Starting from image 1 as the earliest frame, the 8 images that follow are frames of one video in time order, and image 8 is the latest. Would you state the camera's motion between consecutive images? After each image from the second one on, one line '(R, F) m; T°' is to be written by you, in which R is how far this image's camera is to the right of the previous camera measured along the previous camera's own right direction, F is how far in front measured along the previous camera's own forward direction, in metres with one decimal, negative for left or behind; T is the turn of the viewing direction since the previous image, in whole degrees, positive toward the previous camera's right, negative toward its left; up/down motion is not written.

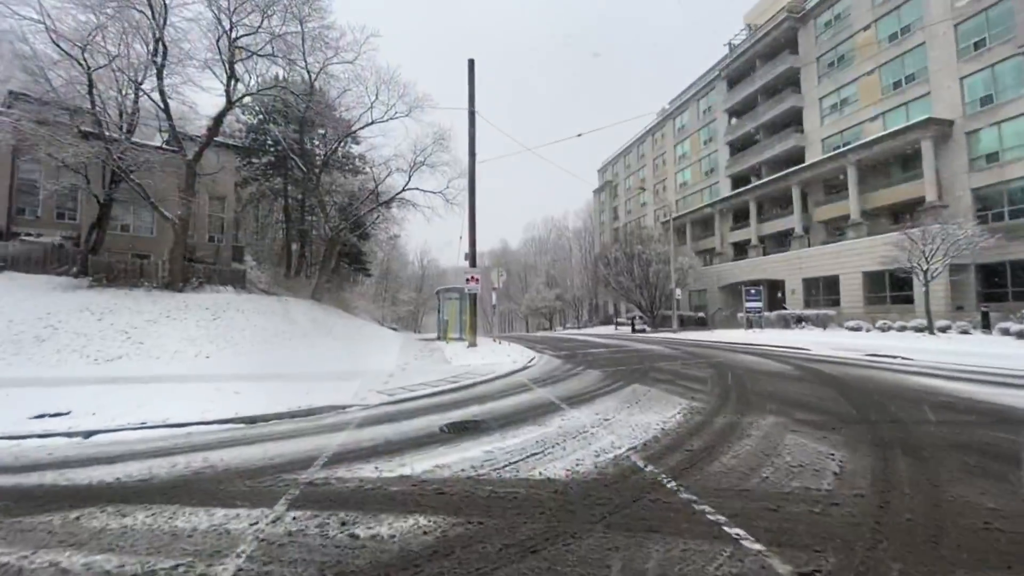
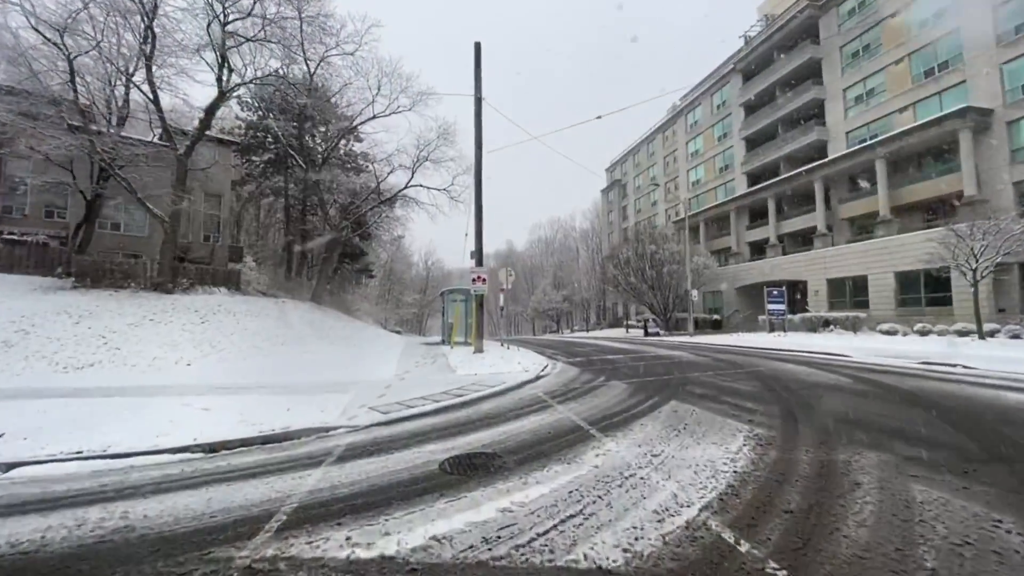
(-0.1, +1.1) m; -1°
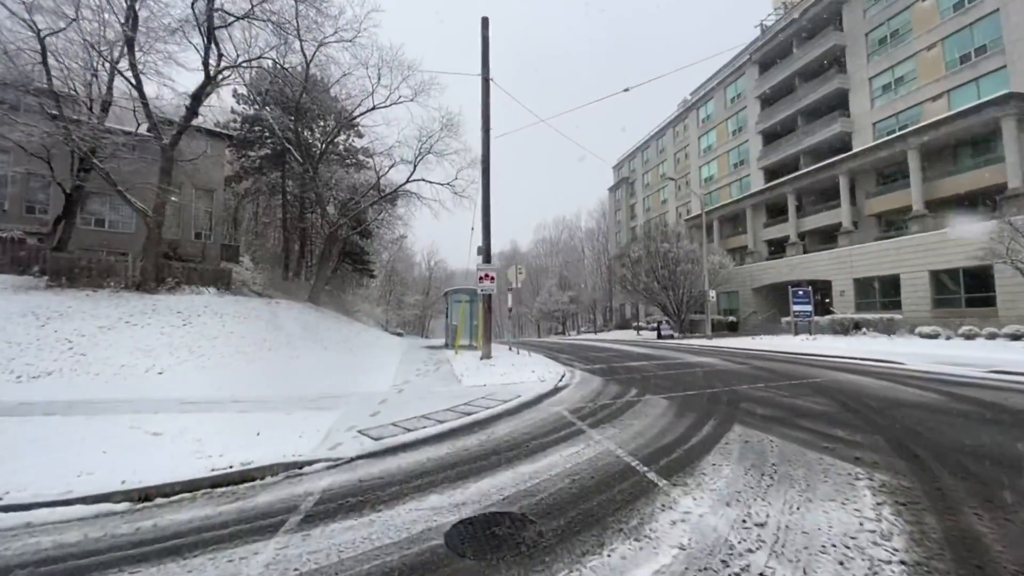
(-0.2, +1.2) m; 0°
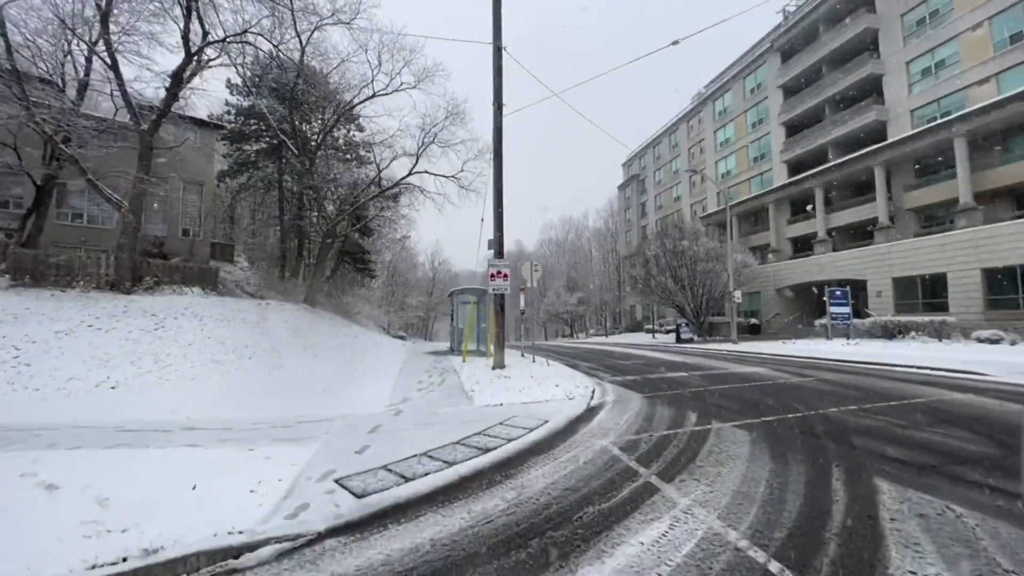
(-0.3, +1.5) m; 0°
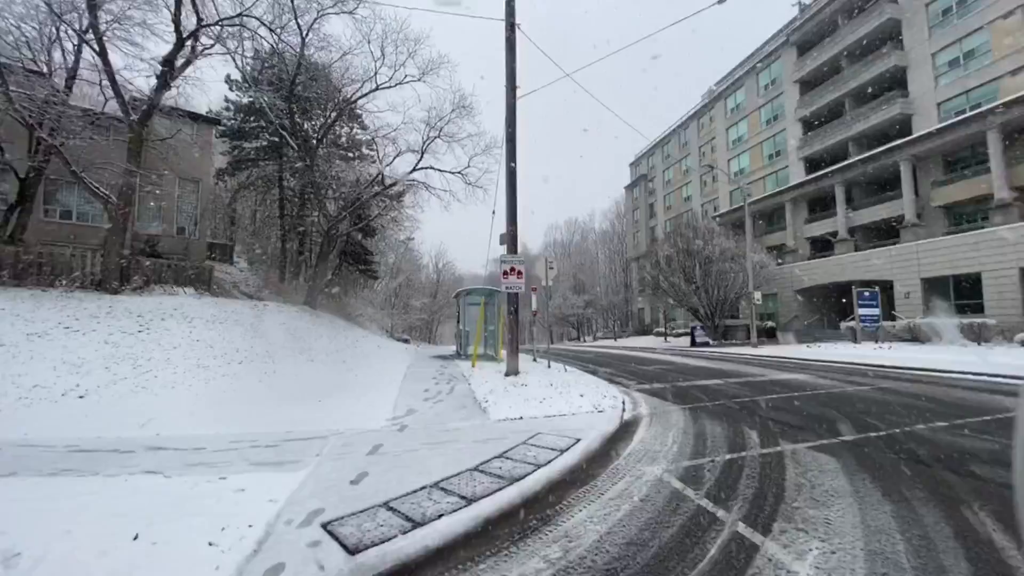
(-0.2, +0.9) m; 0°
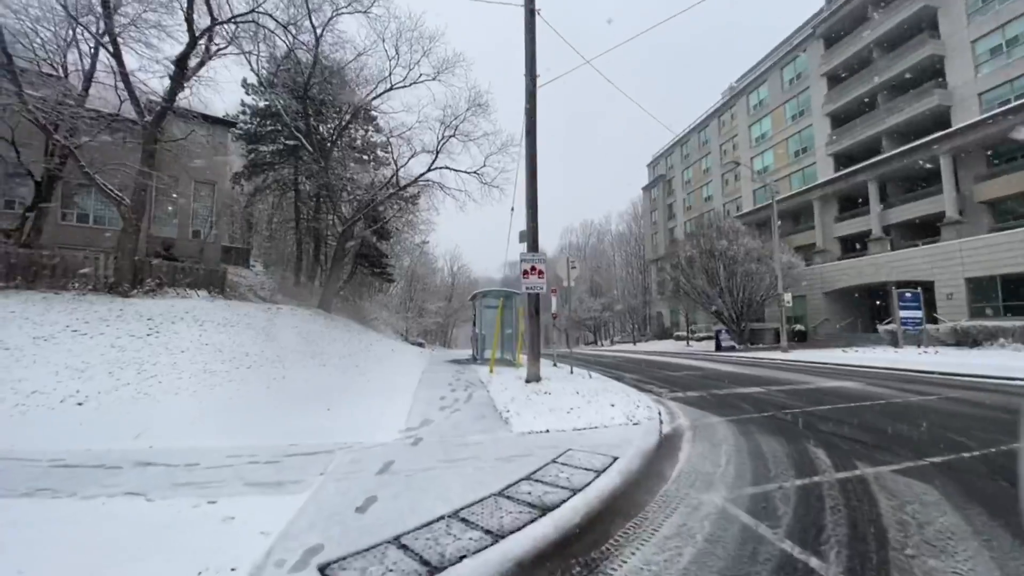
(-0.1, +0.6) m; -2°
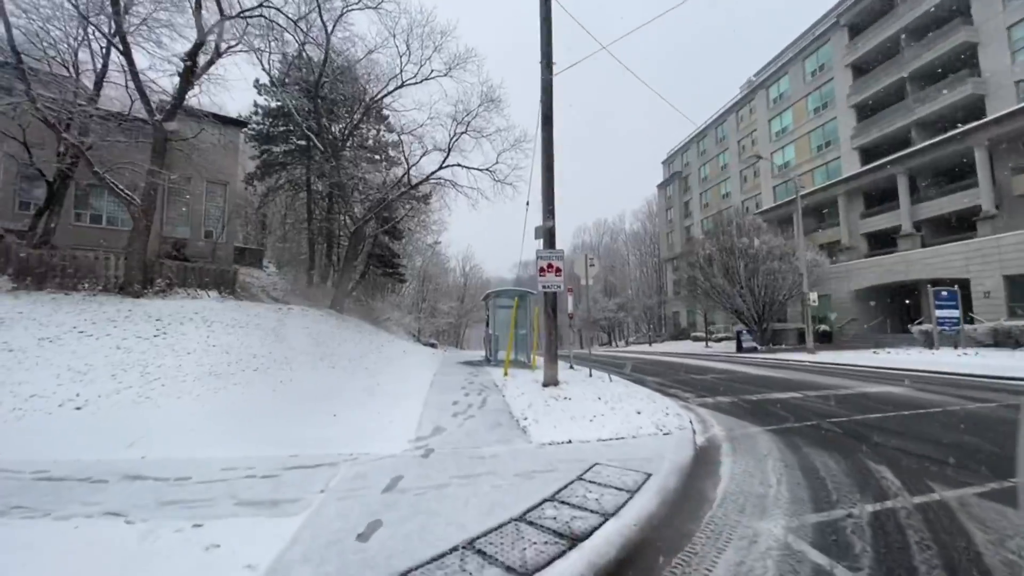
(-0.1, +0.4) m; -2°
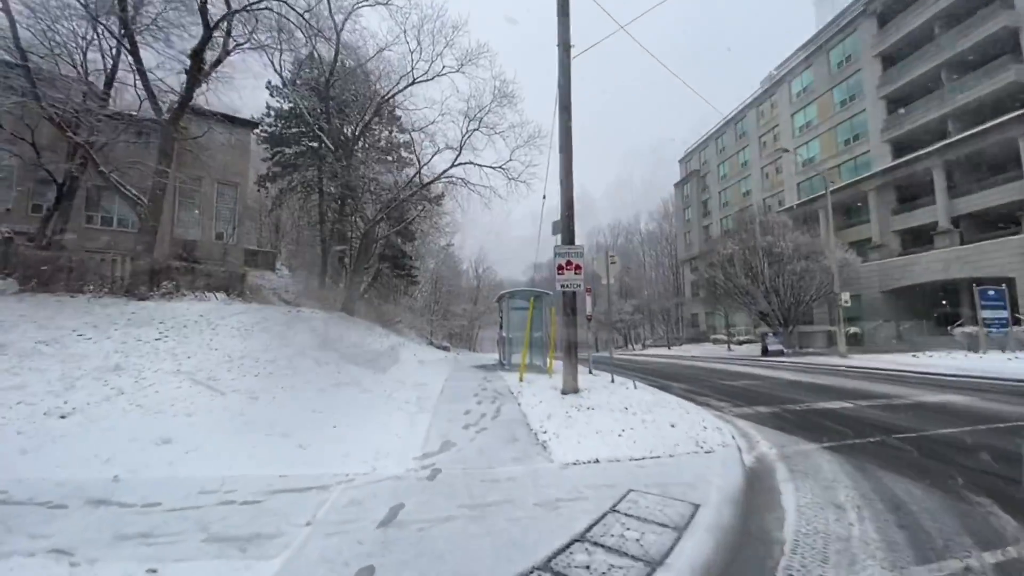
(0.0, +0.6) m; -2°
